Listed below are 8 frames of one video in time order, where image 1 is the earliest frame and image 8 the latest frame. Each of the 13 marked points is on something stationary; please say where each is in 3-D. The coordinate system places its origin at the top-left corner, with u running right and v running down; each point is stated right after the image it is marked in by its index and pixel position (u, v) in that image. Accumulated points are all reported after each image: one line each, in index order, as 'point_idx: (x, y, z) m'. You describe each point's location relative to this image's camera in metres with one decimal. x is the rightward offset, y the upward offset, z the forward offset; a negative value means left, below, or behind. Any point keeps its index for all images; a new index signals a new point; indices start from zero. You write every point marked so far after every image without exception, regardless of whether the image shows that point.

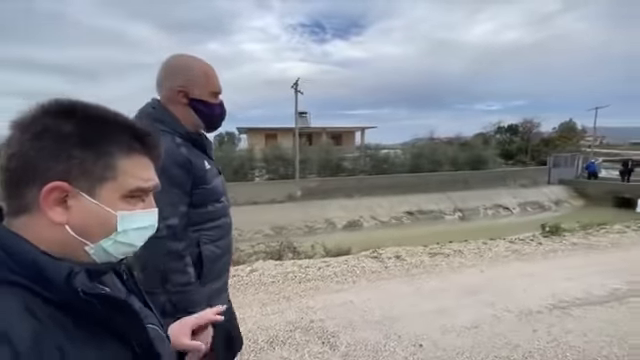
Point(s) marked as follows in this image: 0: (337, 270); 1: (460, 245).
0: (+0.4, -2.0, +6.6) m
1: (+3.8, -1.8, +8.1) m
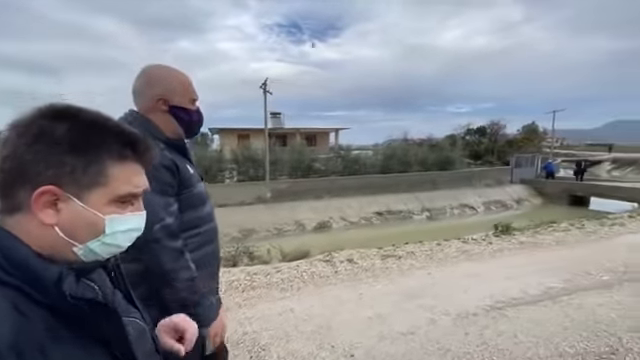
0: (-0.8, -2.1, +6.4) m
1: (+2.5, -1.8, +8.1) m
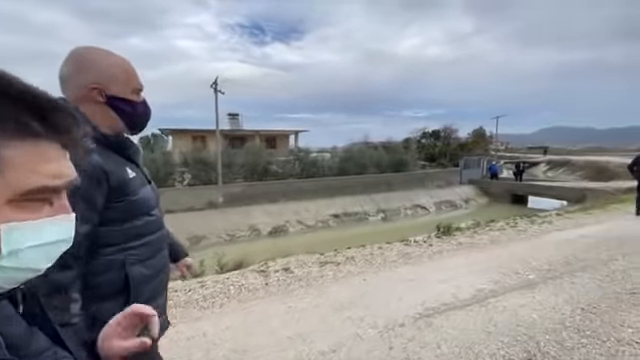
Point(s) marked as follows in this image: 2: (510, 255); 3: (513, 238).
0: (-2.1, -2.1, +5.7) m
1: (+0.9, -1.9, +7.8) m
2: (+4.6, -1.8, +7.2) m
3: (+5.6, -1.7, +8.7) m
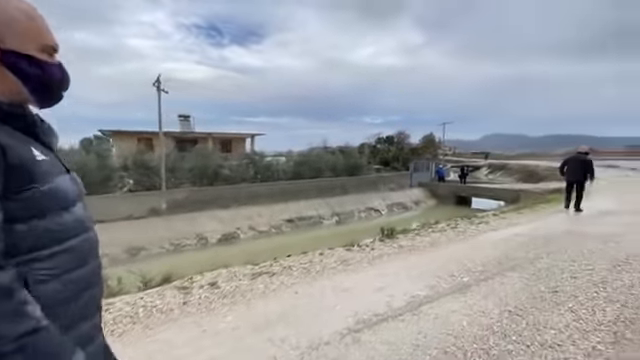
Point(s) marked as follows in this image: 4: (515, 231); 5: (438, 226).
0: (-3.4, -2.2, +4.8) m
1: (-0.6, -2.0, +7.3) m
2: (+3.1, -1.9, +7.2) m
3: (+3.9, -1.8, +8.8) m
4: (+6.4, -1.7, +9.8) m
5: (+4.3, -1.7, +10.8) m
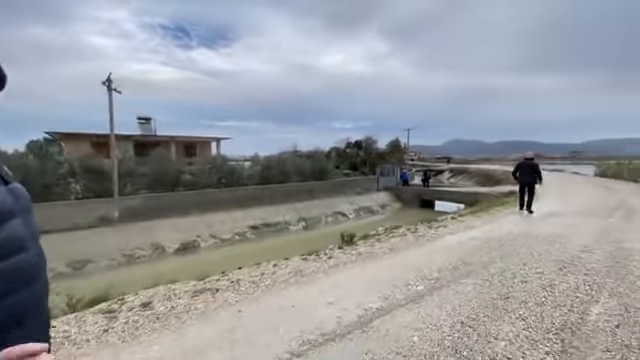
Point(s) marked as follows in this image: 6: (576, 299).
0: (-4.2, -2.3, +4.0) m
1: (-1.7, -2.1, +6.8) m
2: (+2.0, -2.0, +7.0) m
3: (+2.6, -1.9, +8.7) m
4: (+5.0, -1.8, +9.9) m
5: (+2.8, -1.9, +10.7) m
6: (+4.5, -2.1, +5.3) m
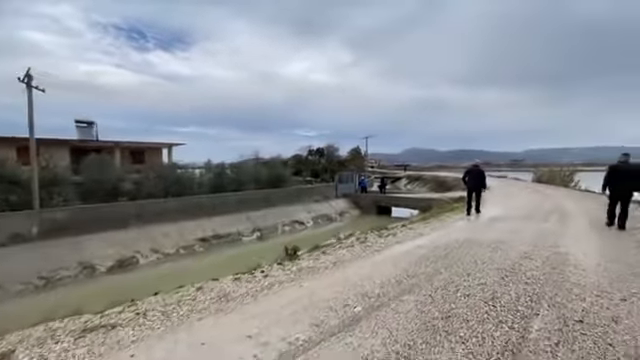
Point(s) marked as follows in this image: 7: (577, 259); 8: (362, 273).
0: (-5.2, -2.5, +2.7) m
1: (-3.1, -2.3, +5.7) m
2: (+0.6, -2.2, +6.4) m
3: (+1.0, -2.1, +8.2) m
4: (+3.2, -2.0, +9.7) m
5: (+0.9, -2.1, +10.2) m
6: (+3.3, -2.2, +5.0) m
7: (+6.7, -2.0, +7.7) m
8: (+1.0, -2.2, +6.9) m
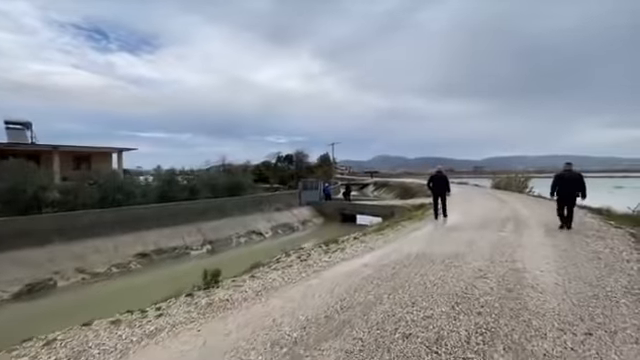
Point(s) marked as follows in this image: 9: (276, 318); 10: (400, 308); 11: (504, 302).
0: (-6.4, -2.6, +0.7) m
1: (-4.6, -2.5, +4.0) m
2: (-1.0, -2.3, +5.0) m
3: (-0.7, -2.3, +6.8) m
4: (+1.3, -2.3, +8.5) m
5: (-1.0, -2.4, +8.8) m
6: (+1.8, -2.3, +3.8) m
7: (+5.0, -2.2, +6.9) m
8: (-0.6, -2.3, +5.6) m
9: (-0.7, -2.3, +5.1) m
10: (+1.5, -2.3, +5.4) m
11: (+3.5, -2.3, +5.6) m
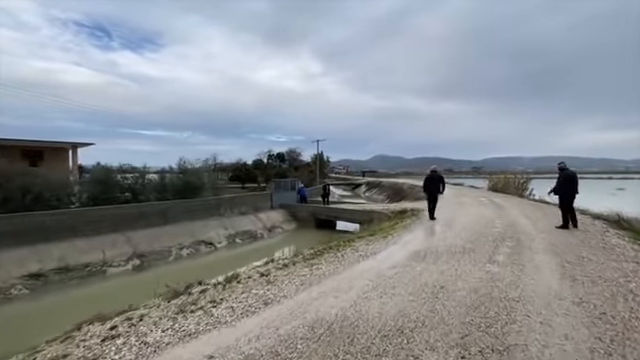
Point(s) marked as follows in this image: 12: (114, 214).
0: (-9.1, -2.6, -3.4) m
1: (-7.3, -2.5, -0.2) m
2: (-3.8, -2.4, +0.9) m
3: (-3.5, -2.4, +2.6) m
4: (-1.4, -2.4, +4.4) m
5: (-3.8, -2.5, +4.6) m
6: (-0.9, -2.4, -0.3) m
7: (+2.2, -2.3, +2.8) m
8: (-3.3, -2.4, +1.4) m
9: (-3.5, -2.4, +1.0) m
10: (-1.3, -2.4, +1.2) m
11: (+0.7, -2.4, +1.5) m
12: (-13.8, -2.4, +20.3) m
